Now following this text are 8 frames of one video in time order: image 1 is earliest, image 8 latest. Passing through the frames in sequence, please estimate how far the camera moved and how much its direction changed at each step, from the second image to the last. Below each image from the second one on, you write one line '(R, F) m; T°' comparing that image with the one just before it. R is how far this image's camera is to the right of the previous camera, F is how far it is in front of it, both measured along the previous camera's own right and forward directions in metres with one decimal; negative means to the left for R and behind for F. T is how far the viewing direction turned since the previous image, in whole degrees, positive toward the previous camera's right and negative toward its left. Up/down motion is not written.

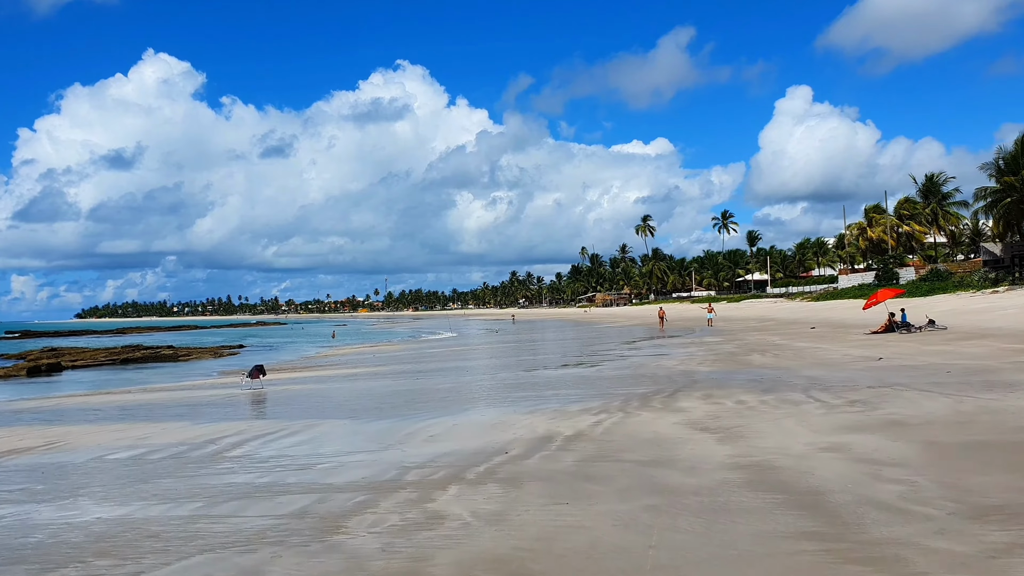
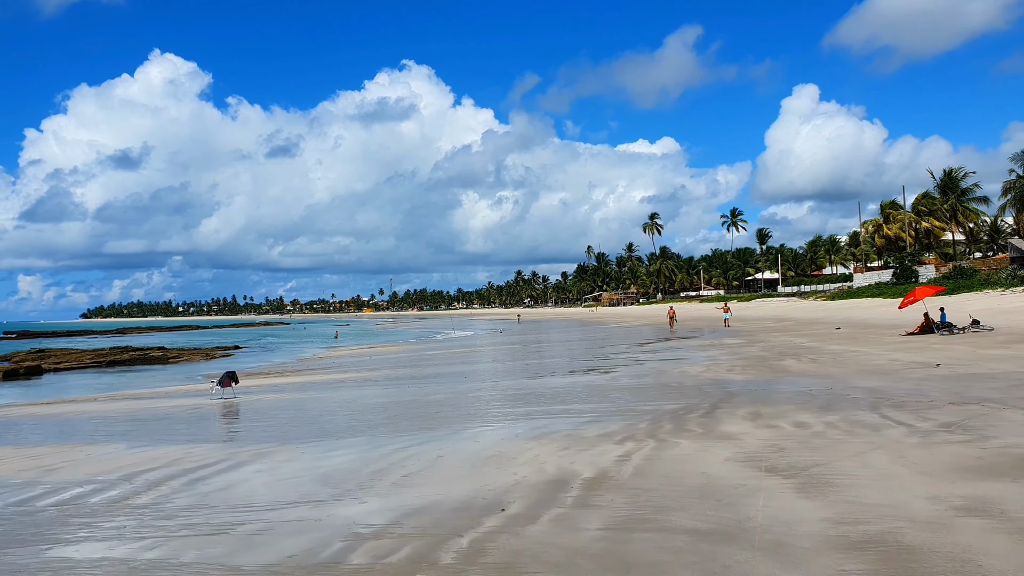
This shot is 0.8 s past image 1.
(+0.1, +2.4) m; -1°
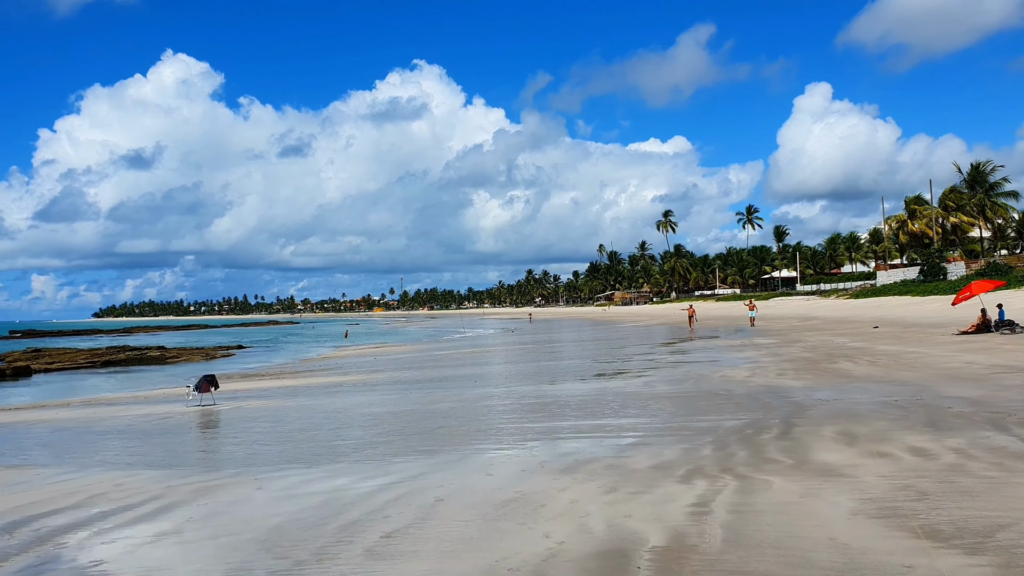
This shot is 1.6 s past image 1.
(-0.1, +2.3) m; -1°
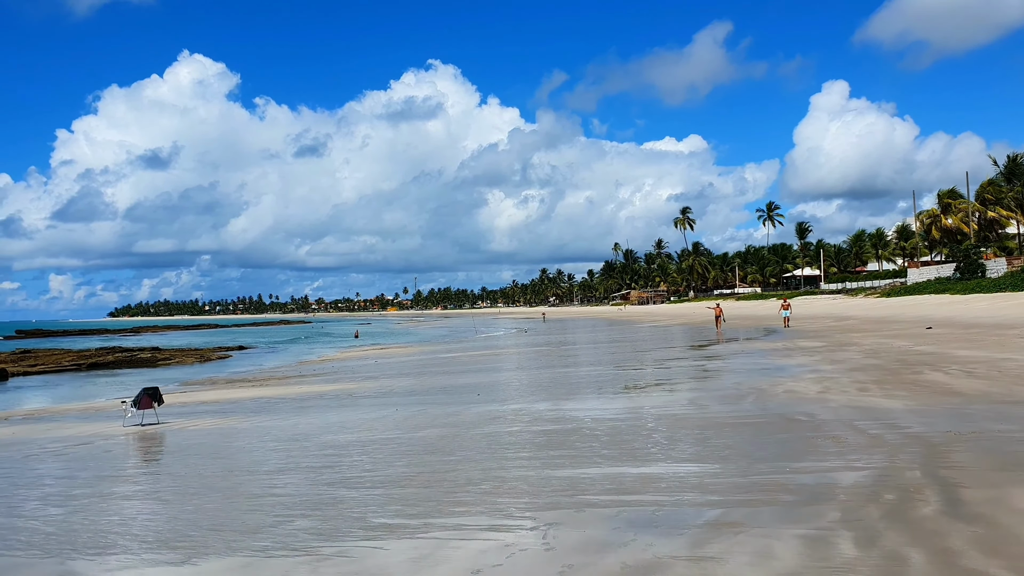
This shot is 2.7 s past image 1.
(+0.1, +3.1) m; -1°
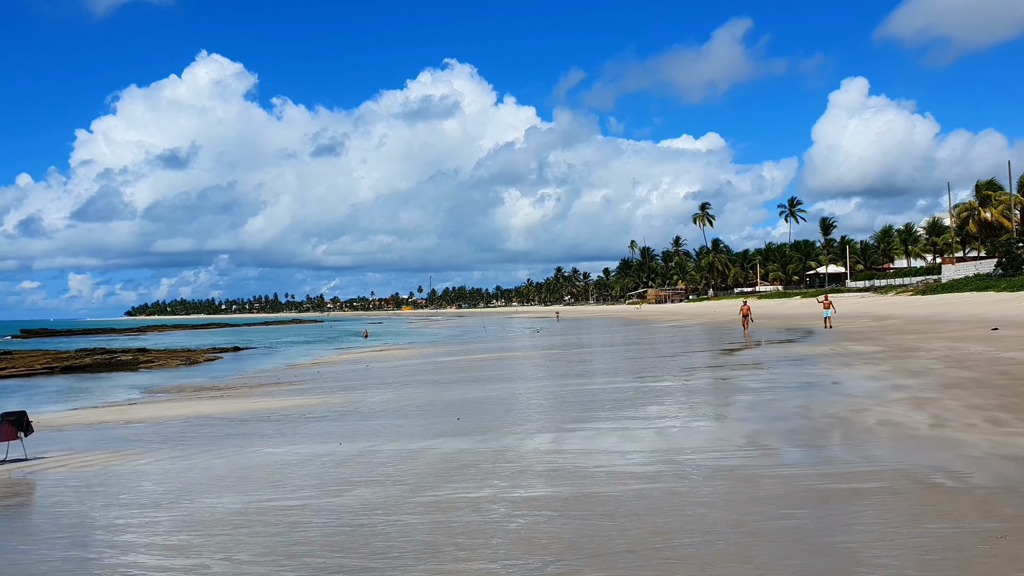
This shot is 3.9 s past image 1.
(+0.4, +3.5) m; -1°
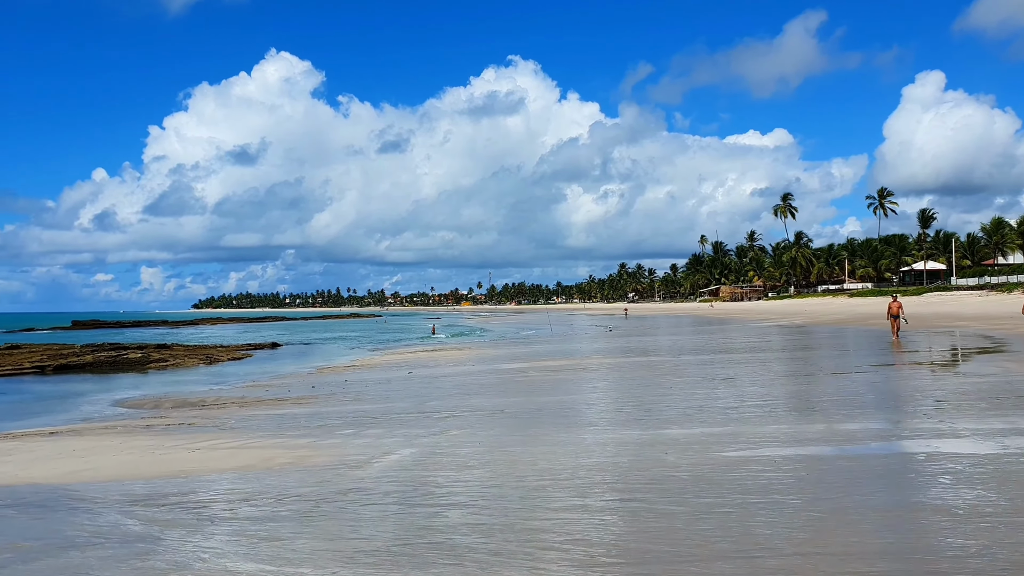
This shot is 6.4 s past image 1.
(-1.0, +7.7) m; -5°
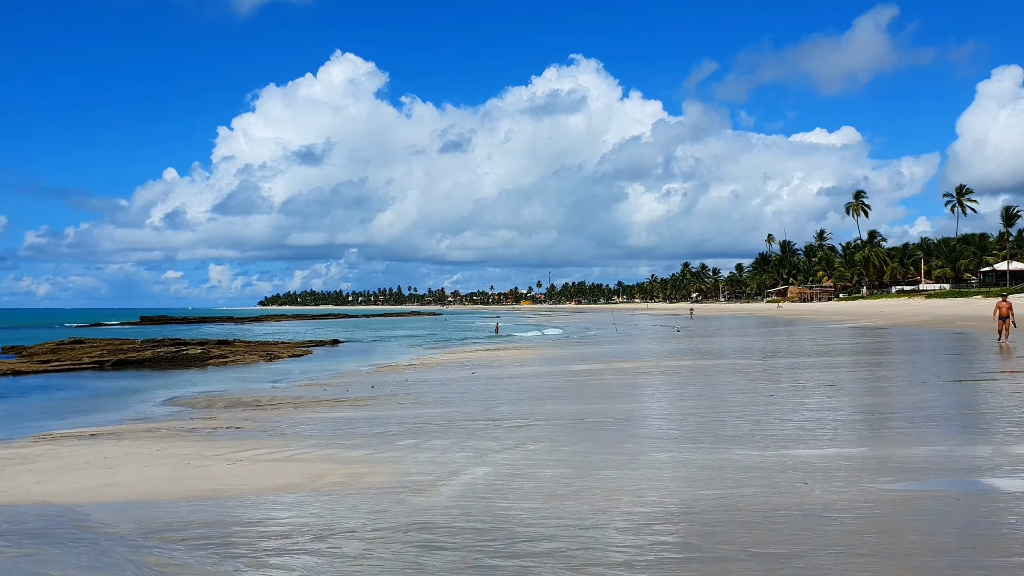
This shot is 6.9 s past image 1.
(-0.4, +1.7) m; -5°
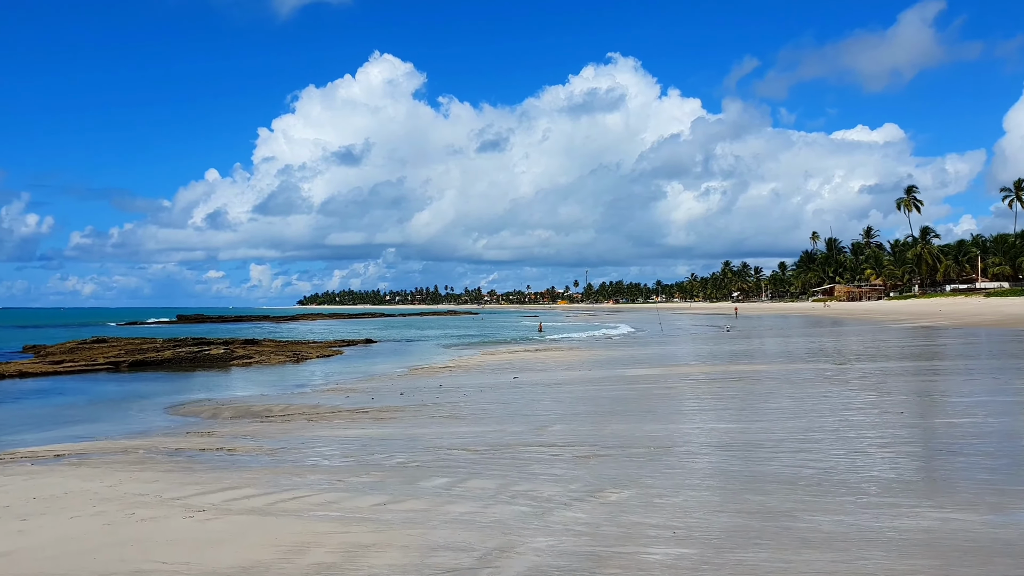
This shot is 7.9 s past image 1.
(-0.3, +2.8) m; -3°
